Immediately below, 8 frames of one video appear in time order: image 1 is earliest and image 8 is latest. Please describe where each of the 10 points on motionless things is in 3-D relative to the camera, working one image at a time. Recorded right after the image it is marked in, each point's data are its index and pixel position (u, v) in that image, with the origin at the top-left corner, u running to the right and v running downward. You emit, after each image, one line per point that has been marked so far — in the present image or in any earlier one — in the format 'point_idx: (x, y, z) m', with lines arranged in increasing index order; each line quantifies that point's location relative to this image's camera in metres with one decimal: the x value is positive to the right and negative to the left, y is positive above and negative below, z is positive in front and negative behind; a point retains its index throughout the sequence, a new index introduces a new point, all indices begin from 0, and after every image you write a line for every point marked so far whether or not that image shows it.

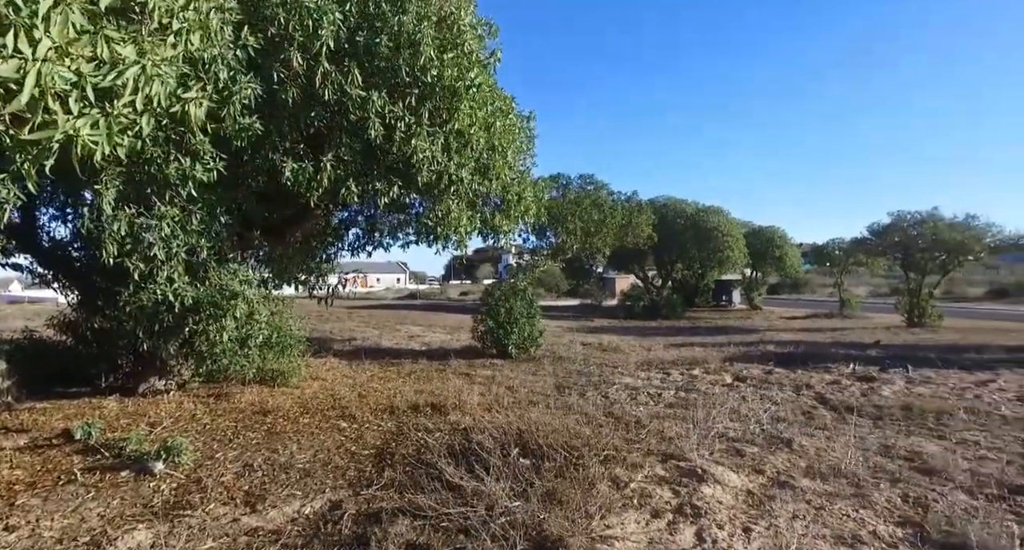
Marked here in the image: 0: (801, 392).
0: (+4.0, -1.6, +7.8) m
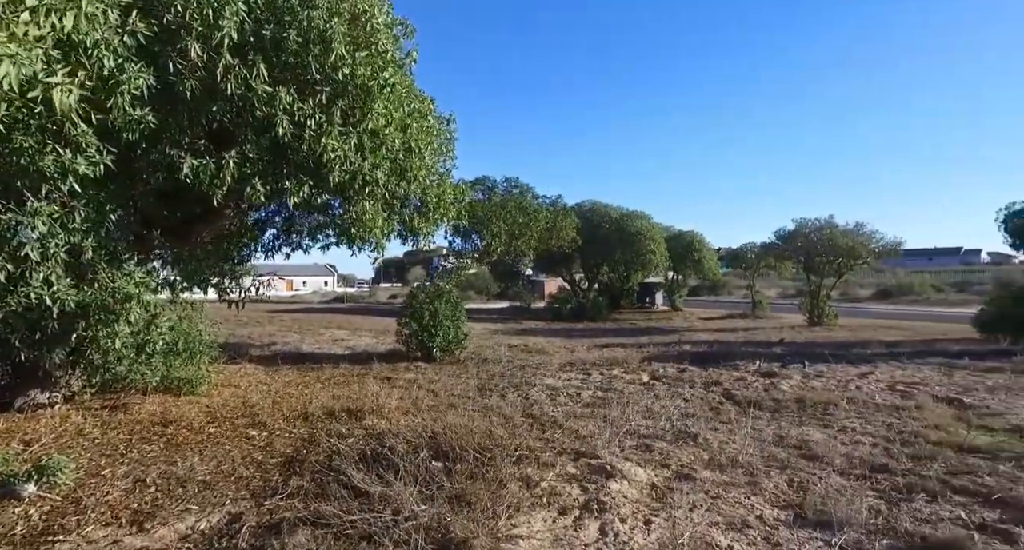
0: (+2.9, -1.7, +8.2) m
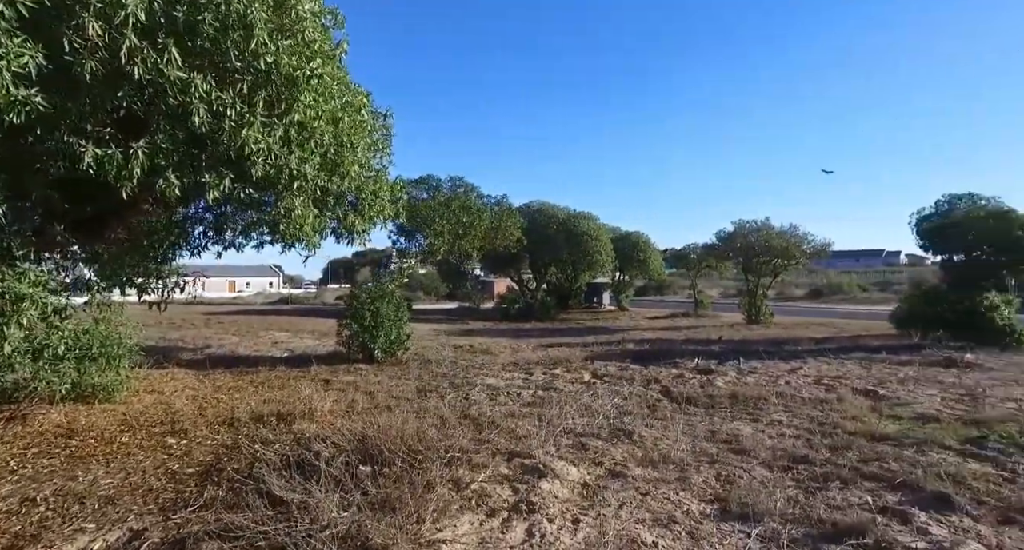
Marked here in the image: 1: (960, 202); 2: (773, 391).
0: (+2.0, -1.6, +8.4) m
1: (+10.7, +1.8, +13.7) m
2: (+3.6, -1.6, +7.8) m
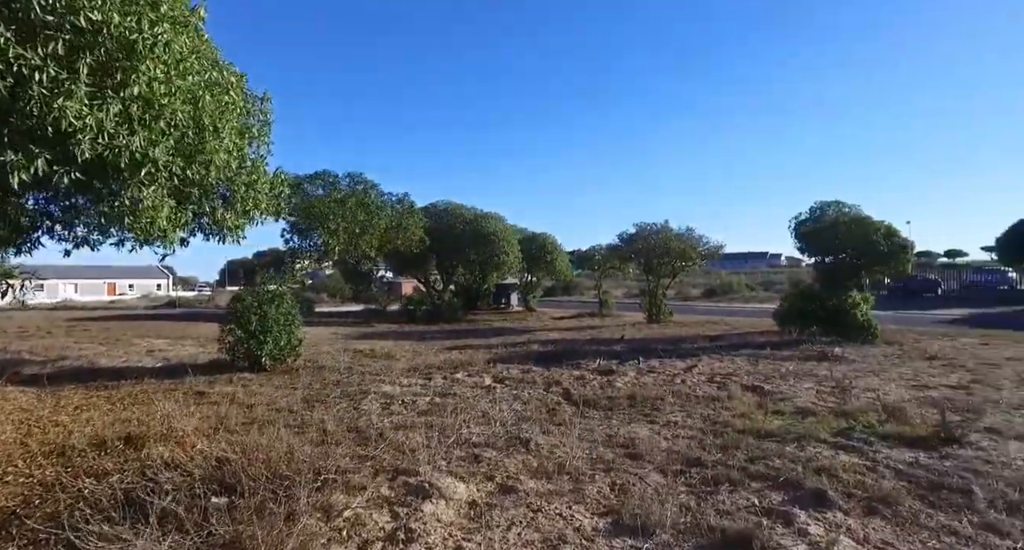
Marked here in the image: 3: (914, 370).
0: (+0.5, -1.7, +8.2) m
1: (+8.3, +1.8, +14.9) m
2: (+2.2, -1.6, +7.9) m
3: (+6.6, -1.6, +9.5) m
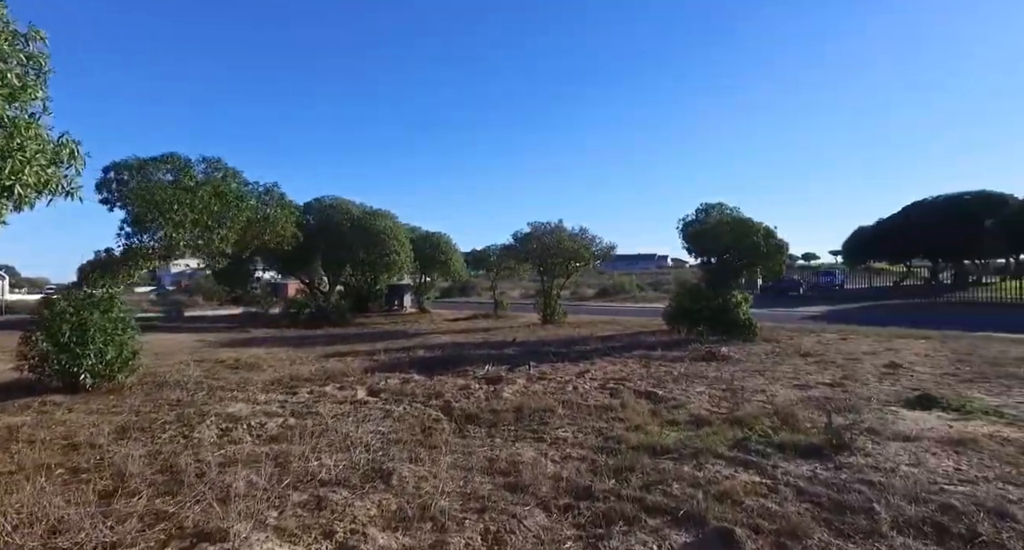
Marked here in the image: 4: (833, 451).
0: (-1.1, -1.6, +7.3) m
1: (+5.4, +1.8, +15.2) m
2: (+0.6, -1.6, +7.2) m
3: (+4.7, -1.6, +9.6) m
4: (+2.7, -1.5, +4.7) m
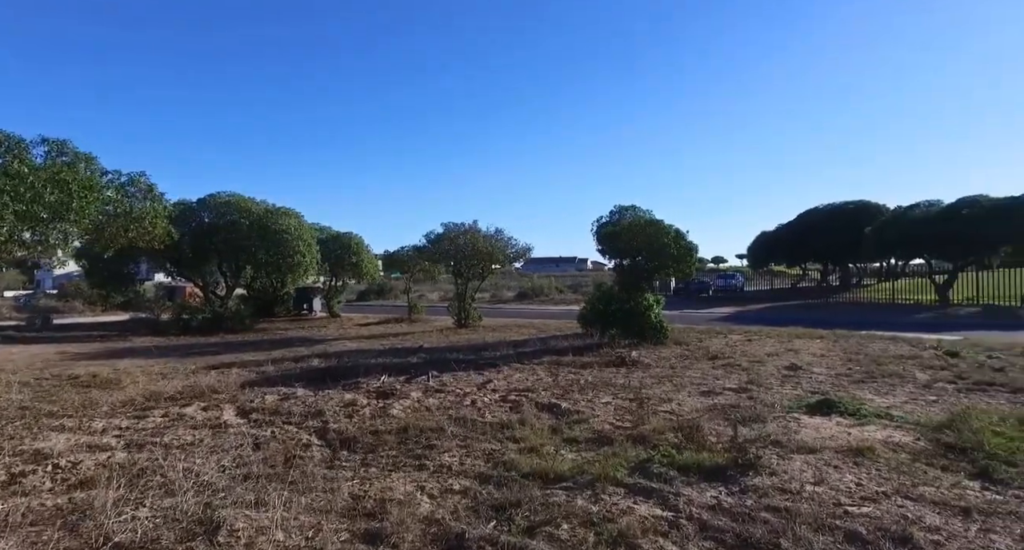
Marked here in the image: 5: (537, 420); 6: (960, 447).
0: (-2.3, -1.7, +6.3) m
1: (+3.0, +1.7, +15.0) m
2: (-0.7, -1.6, +6.5) m
3: (+3.1, -1.6, +9.4) m
4: (+1.7, -1.5, +4.3) m
5: (+0.3, -1.6, +6.2) m
6: (+3.9, -1.5, +5.0) m
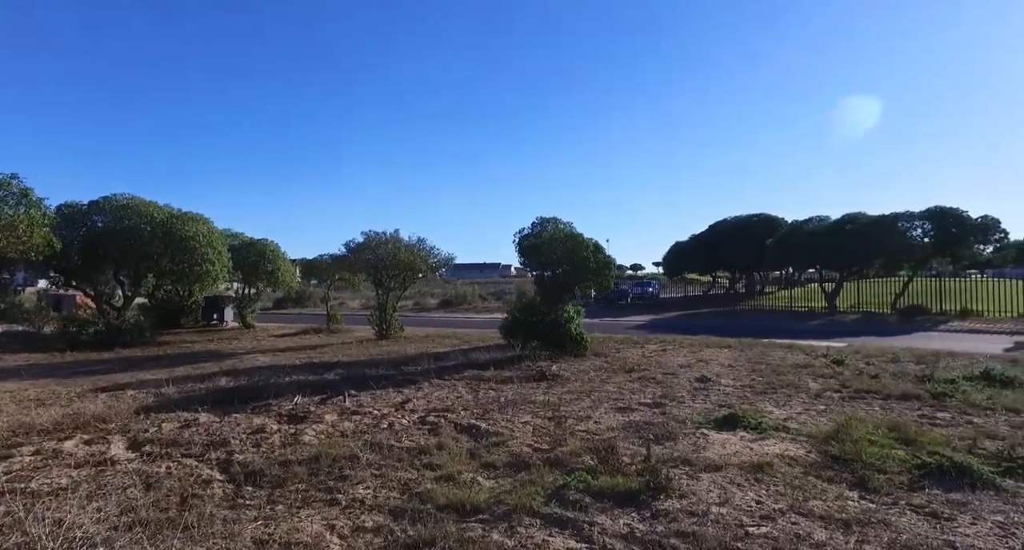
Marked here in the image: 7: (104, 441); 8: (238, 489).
0: (-3.2, -1.9, +5.9) m
1: (+1.0, +1.4, +15.3) m
2: (-1.6, -1.8, +6.3) m
3: (+1.8, -1.9, +9.6) m
4: (+1.1, -1.7, +4.4) m
5: (-0.6, -1.8, +6.1) m
6: (+3.2, -1.7, +5.4) m
7: (-4.8, -2.0, +6.7) m
8: (-2.4, -1.9, +5.1) m
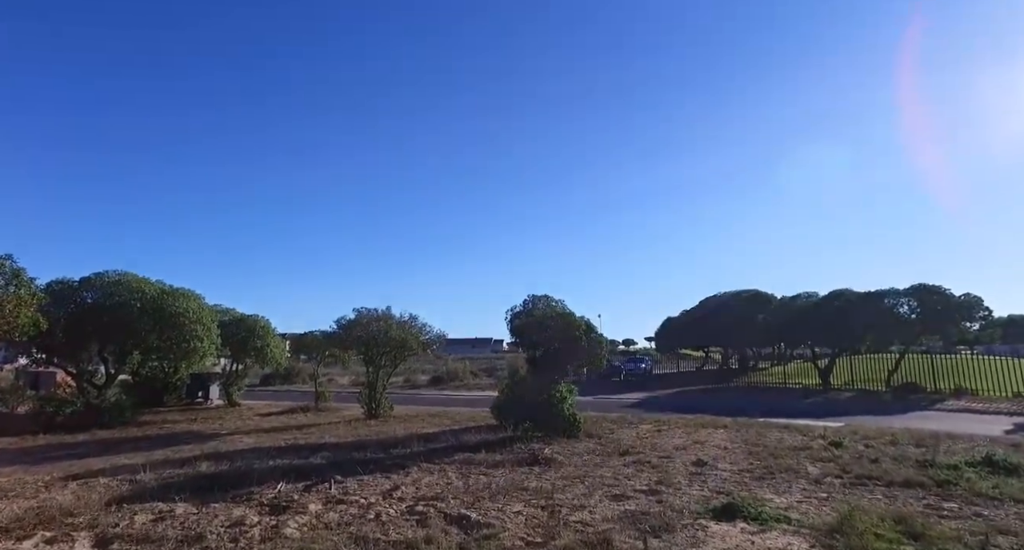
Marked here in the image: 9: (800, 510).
0: (-3.3, -2.7, +5.6) m
1: (+0.7, -0.7, +15.4) m
2: (-1.7, -2.7, +6.0) m
3: (+1.6, -3.2, +9.4) m
4: (+1.0, -2.4, +4.2) m
5: (-0.7, -2.7, +5.8) m
6: (+3.1, -2.5, +5.2) m
7: (-4.9, -2.9, +6.3) m
8: (-2.5, -2.6, +4.8) m
9: (+3.6, -2.9, +7.1) m
